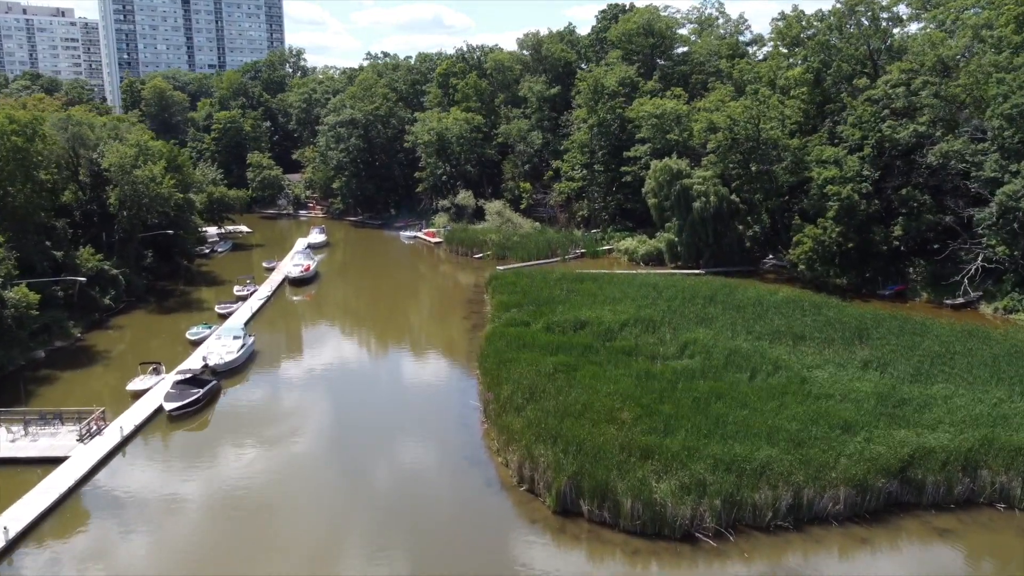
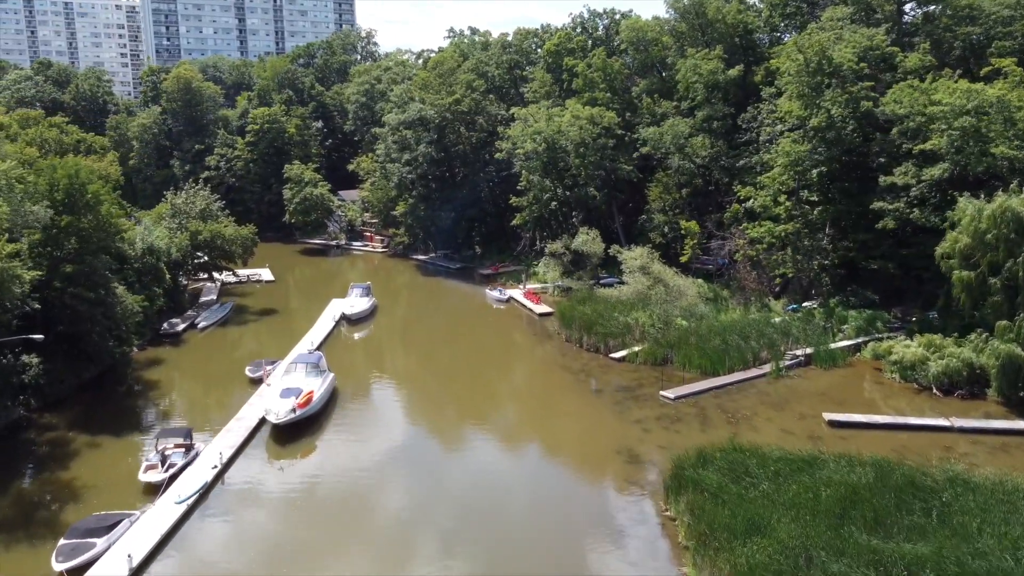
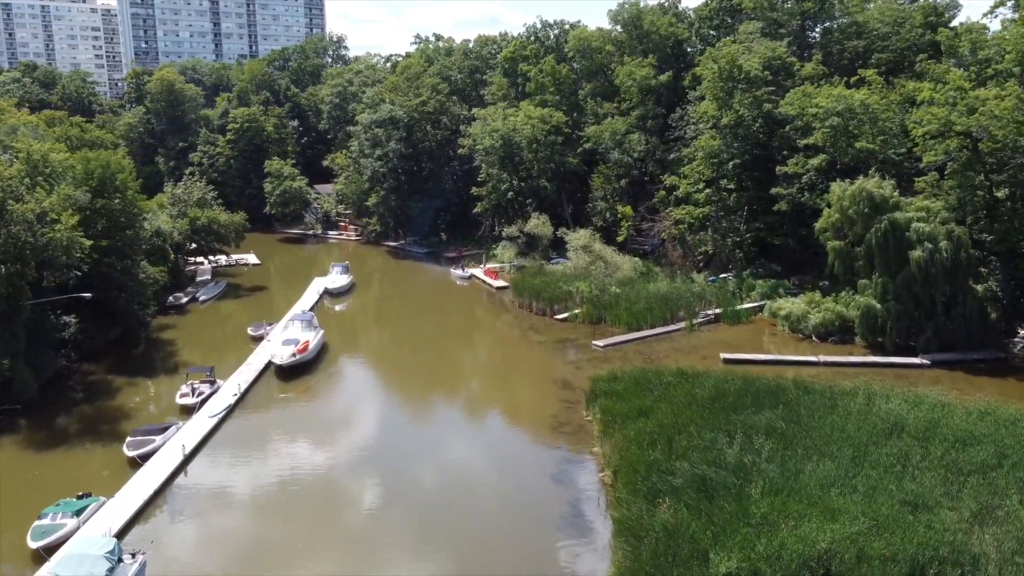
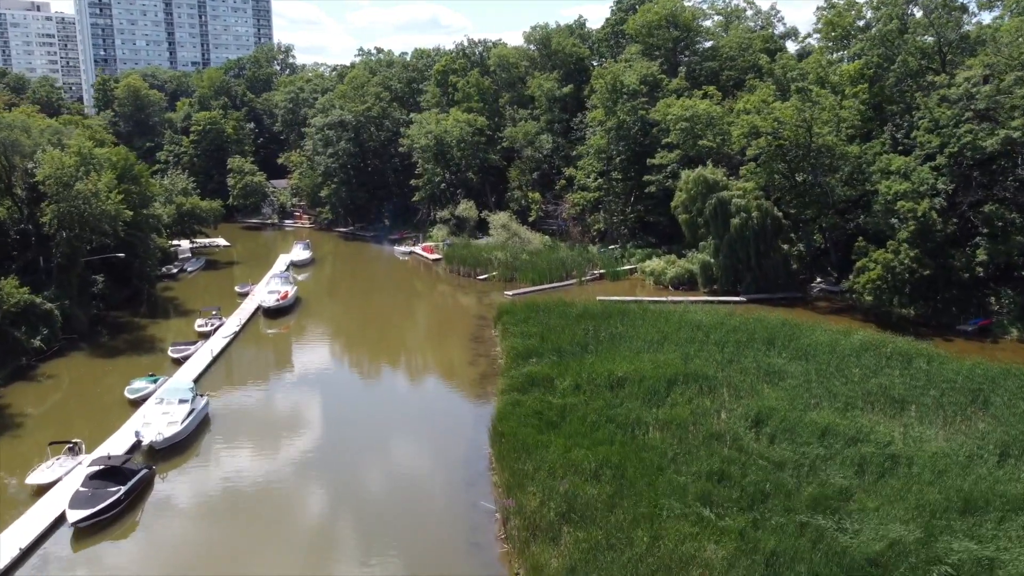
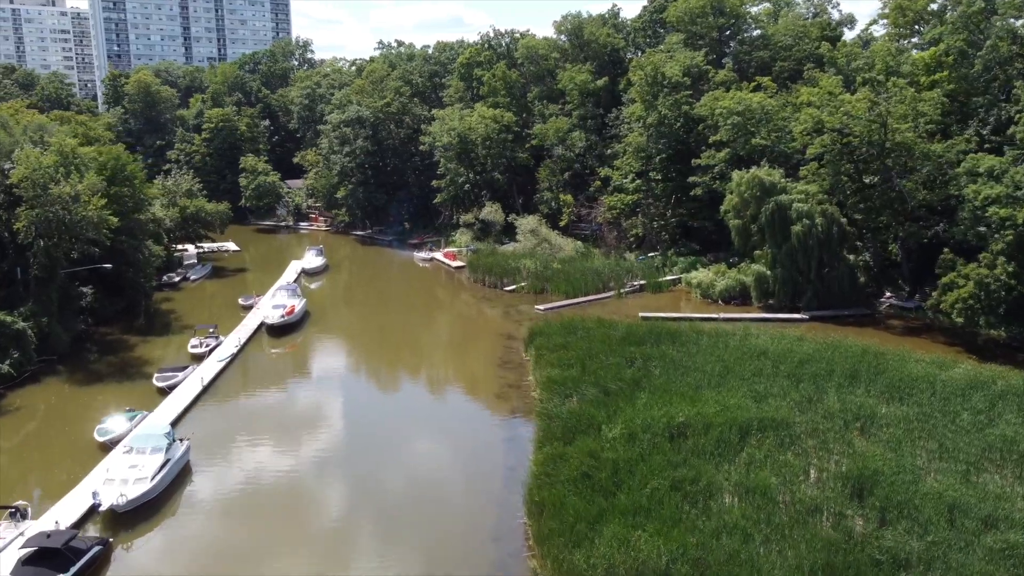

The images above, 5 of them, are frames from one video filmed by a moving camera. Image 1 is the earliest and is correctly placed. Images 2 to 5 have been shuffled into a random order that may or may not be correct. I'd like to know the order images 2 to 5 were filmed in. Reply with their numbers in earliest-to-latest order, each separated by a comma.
4, 5, 3, 2
